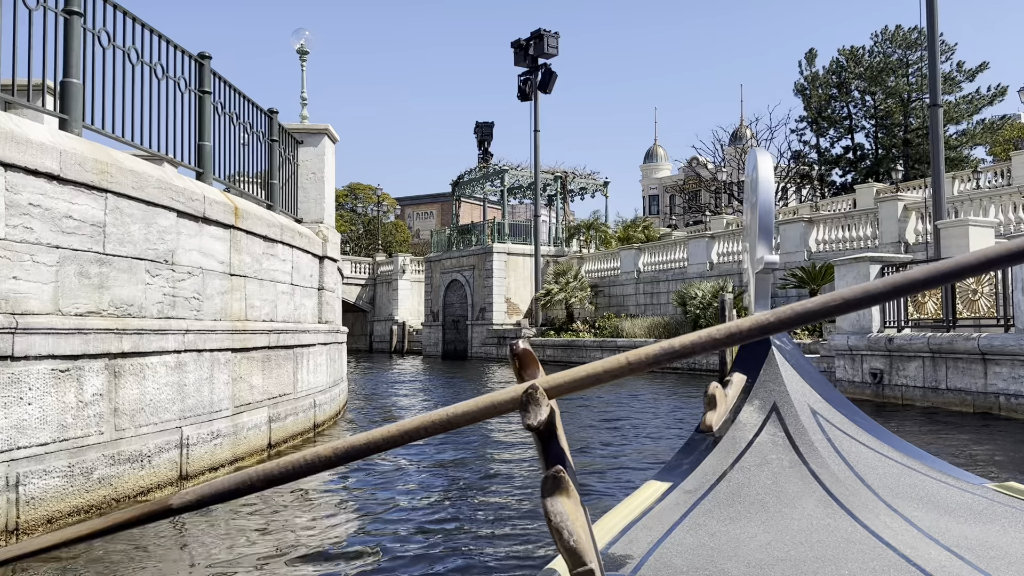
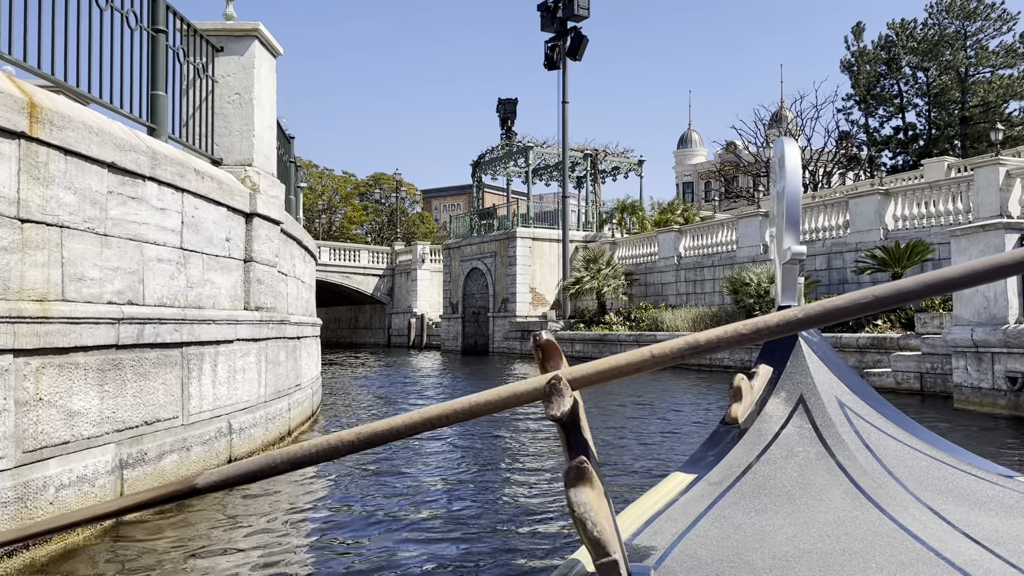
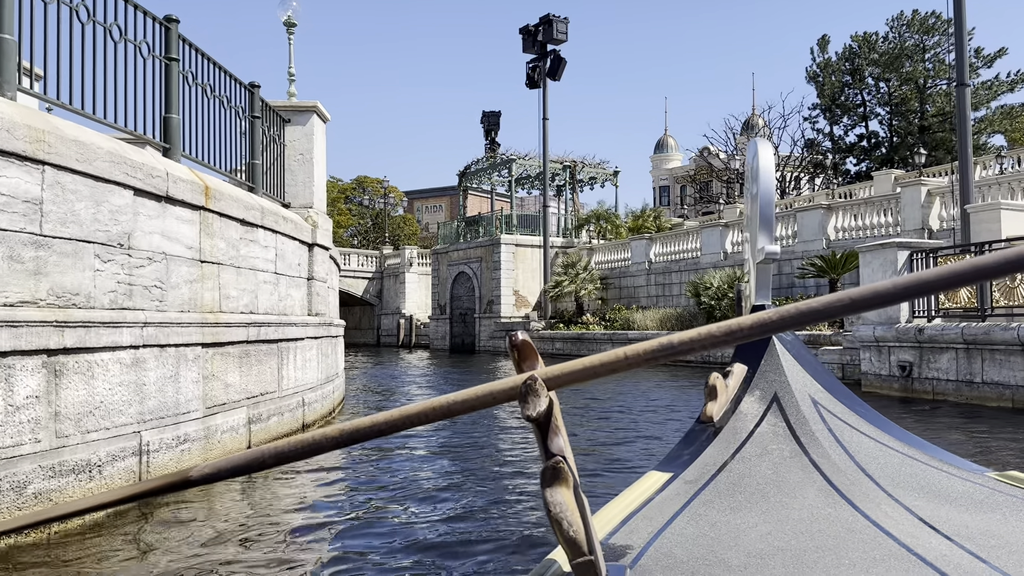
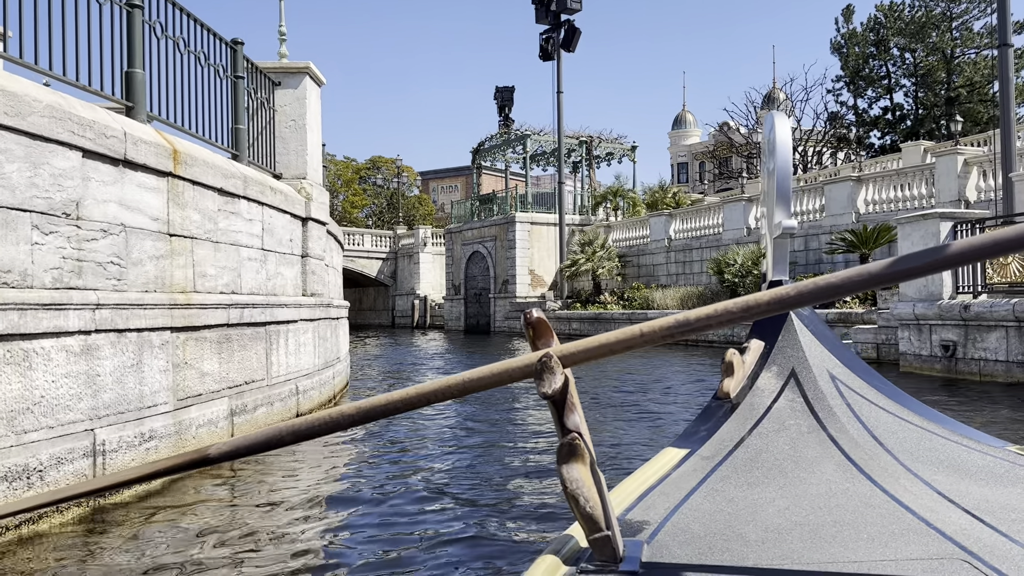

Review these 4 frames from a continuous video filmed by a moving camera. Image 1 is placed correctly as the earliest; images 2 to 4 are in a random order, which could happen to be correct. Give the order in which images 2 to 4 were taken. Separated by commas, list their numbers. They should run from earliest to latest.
3, 4, 2
